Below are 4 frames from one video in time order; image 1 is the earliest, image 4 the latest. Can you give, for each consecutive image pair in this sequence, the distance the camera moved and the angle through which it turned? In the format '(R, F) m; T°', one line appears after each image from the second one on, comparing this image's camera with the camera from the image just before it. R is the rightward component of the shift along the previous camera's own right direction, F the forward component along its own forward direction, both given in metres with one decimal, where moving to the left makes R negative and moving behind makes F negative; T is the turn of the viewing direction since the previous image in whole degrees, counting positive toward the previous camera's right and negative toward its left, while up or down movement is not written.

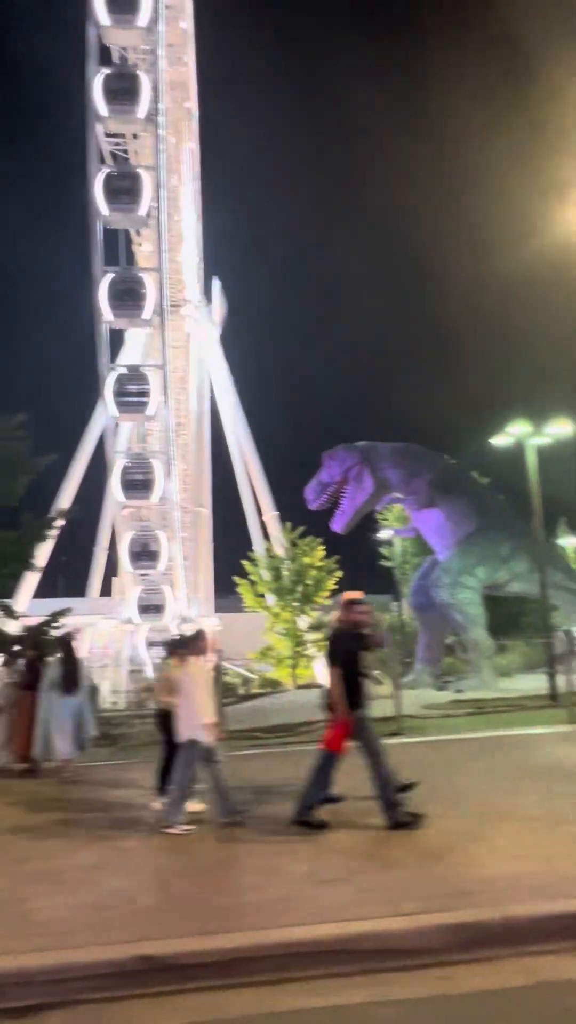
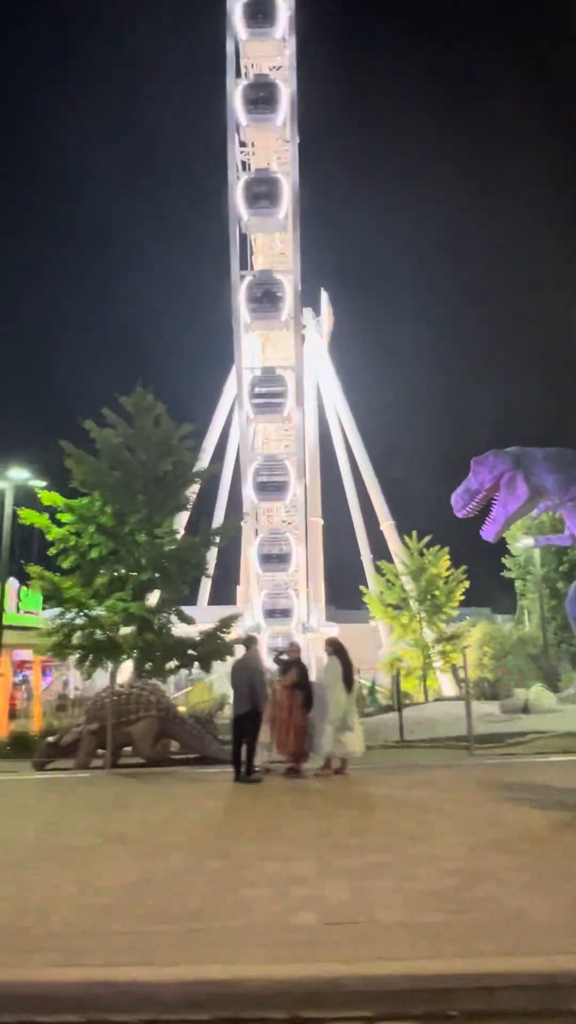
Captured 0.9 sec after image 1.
(-2.9, 0.0) m; -6°
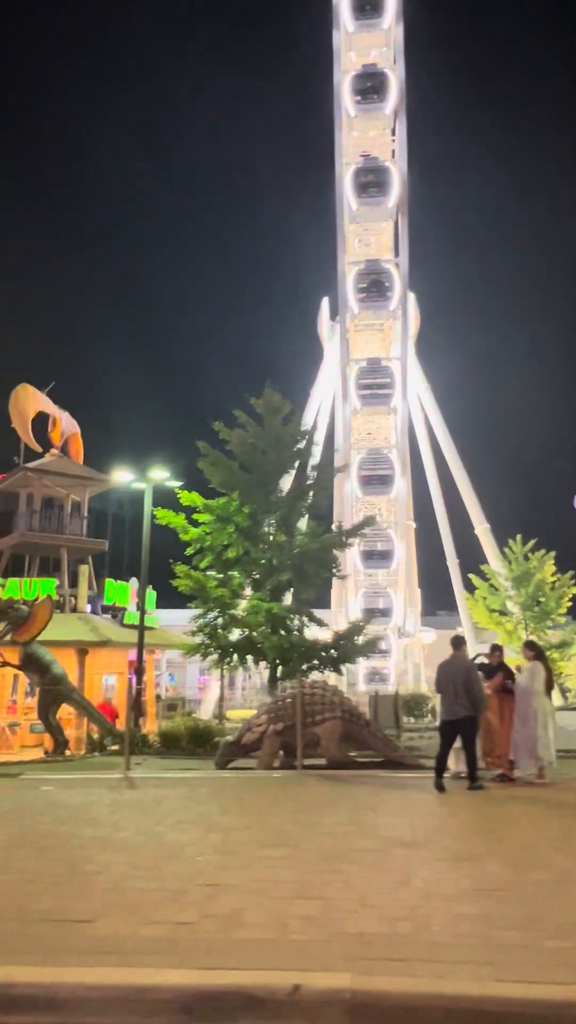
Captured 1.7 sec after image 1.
(-2.2, +0.2) m; -5°
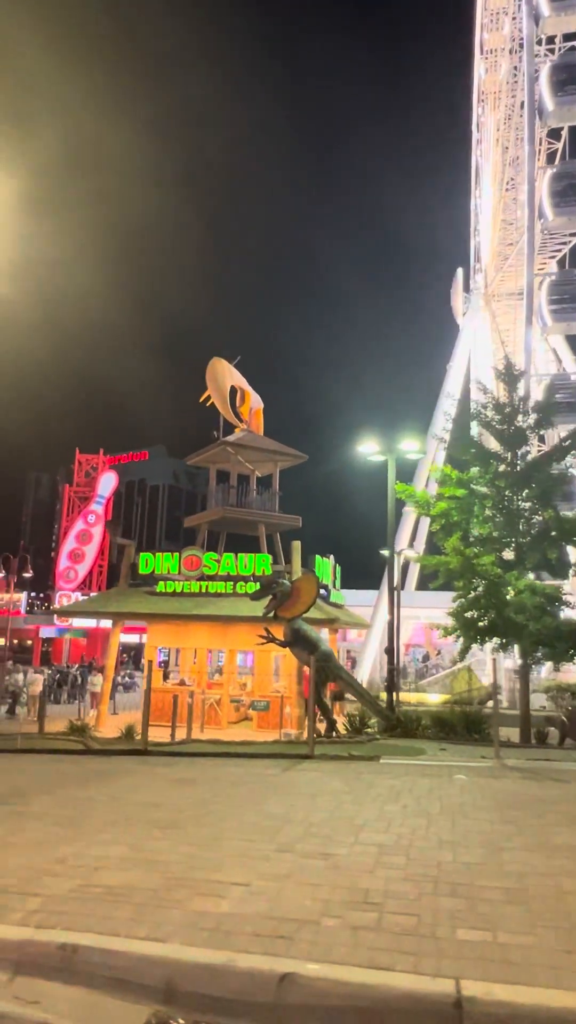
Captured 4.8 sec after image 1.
(-5.0, +0.8) m; -6°
